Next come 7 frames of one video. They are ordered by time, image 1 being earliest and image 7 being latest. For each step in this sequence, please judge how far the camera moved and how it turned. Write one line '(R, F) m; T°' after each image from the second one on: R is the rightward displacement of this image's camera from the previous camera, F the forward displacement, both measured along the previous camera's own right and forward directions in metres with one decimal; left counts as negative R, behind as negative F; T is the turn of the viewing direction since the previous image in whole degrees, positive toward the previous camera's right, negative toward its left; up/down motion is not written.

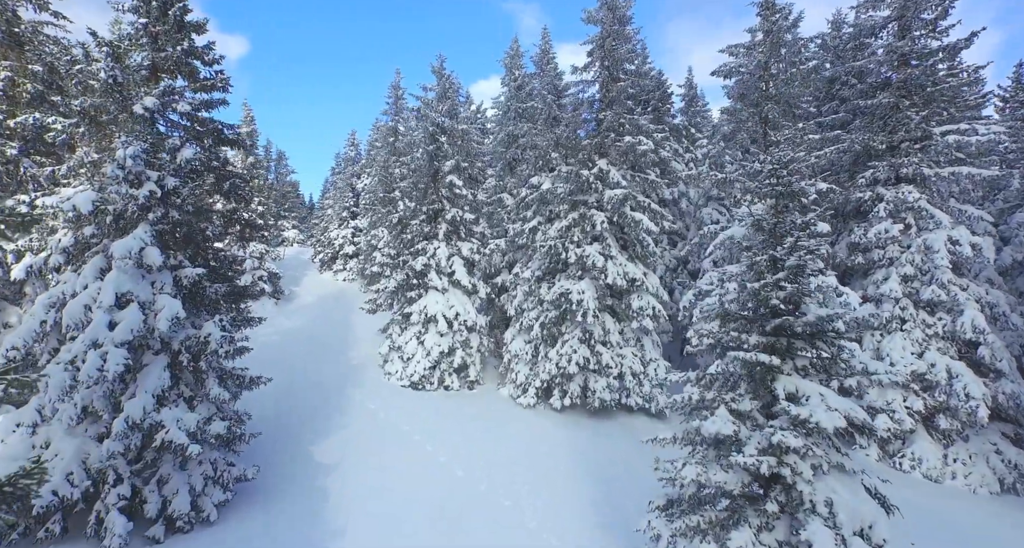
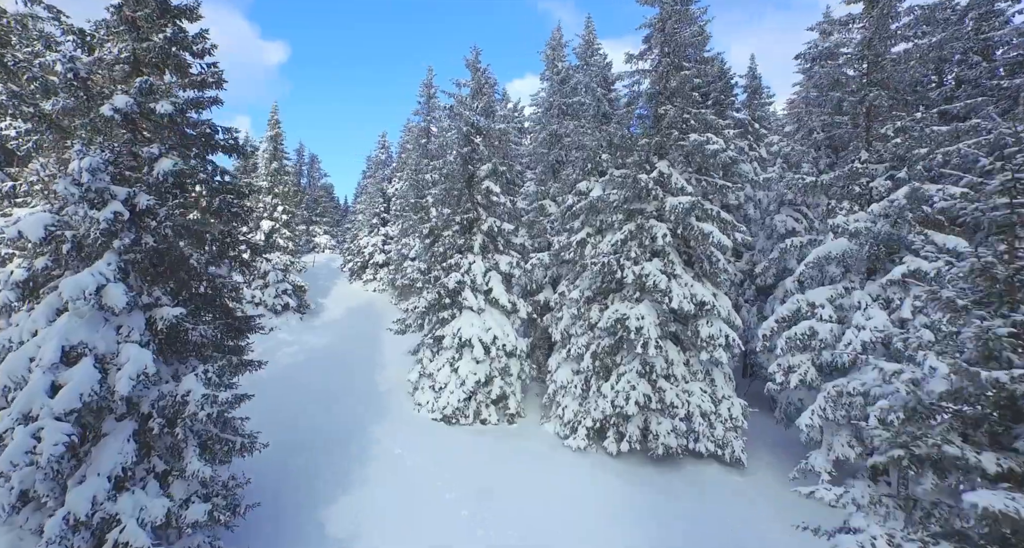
(-0.4, +2.8) m; -3°
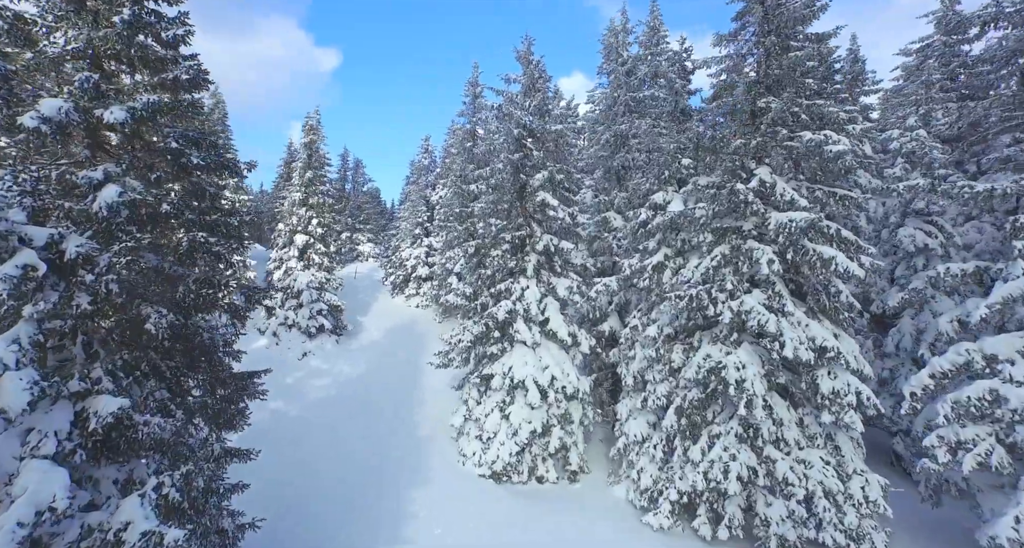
(-0.4, +3.4) m; -5°
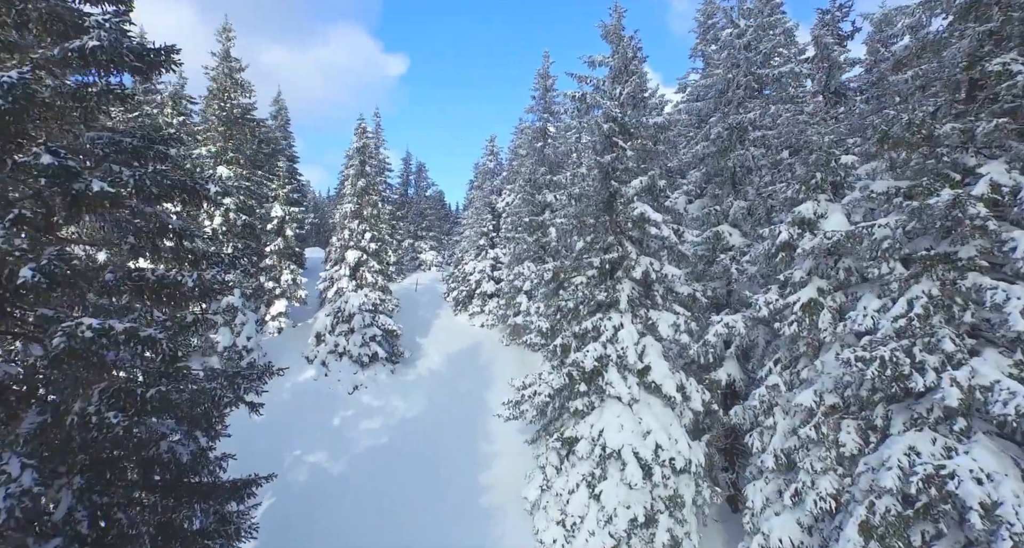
(-0.7, +4.2) m; -6°
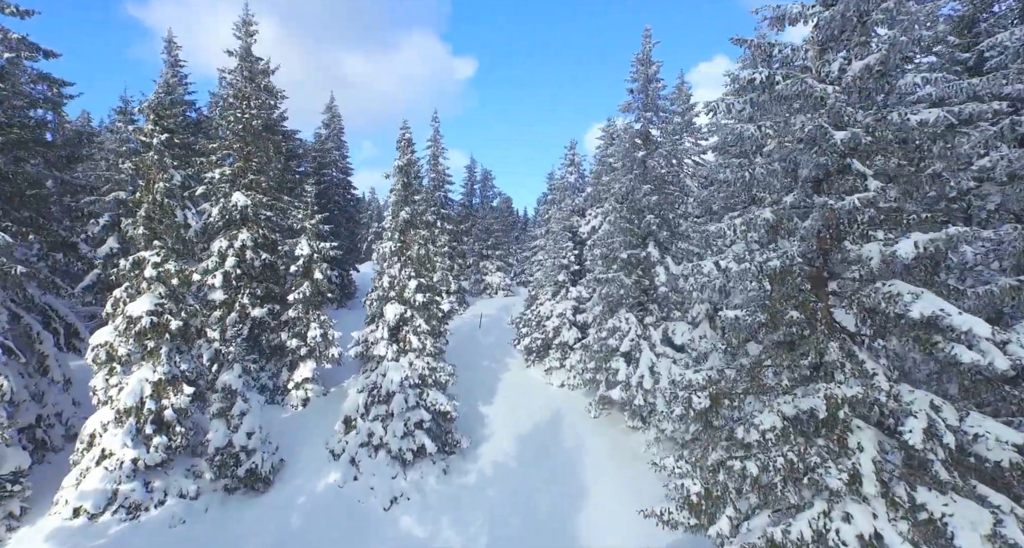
(-1.0, +7.6) m; -7°
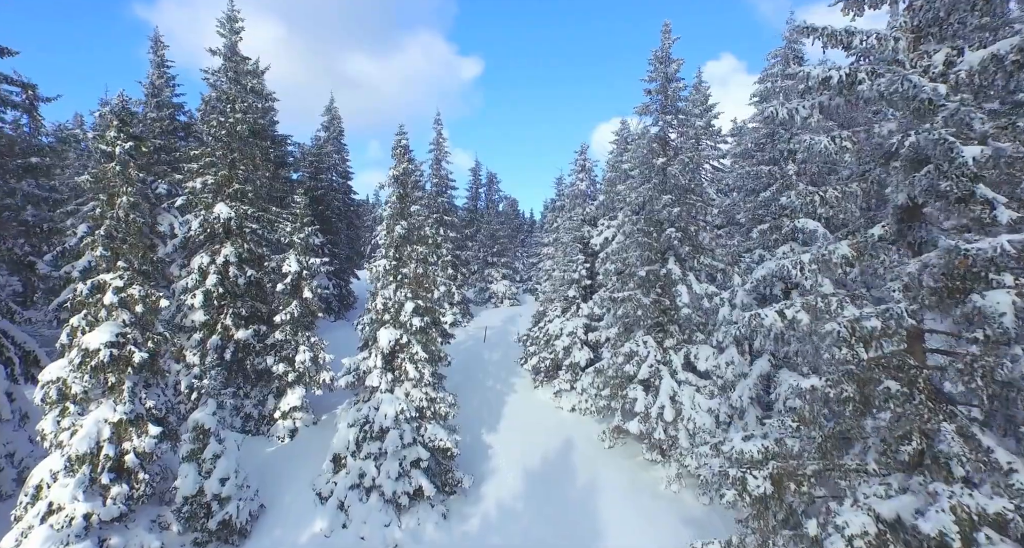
(0.0, +2.1) m; -1°
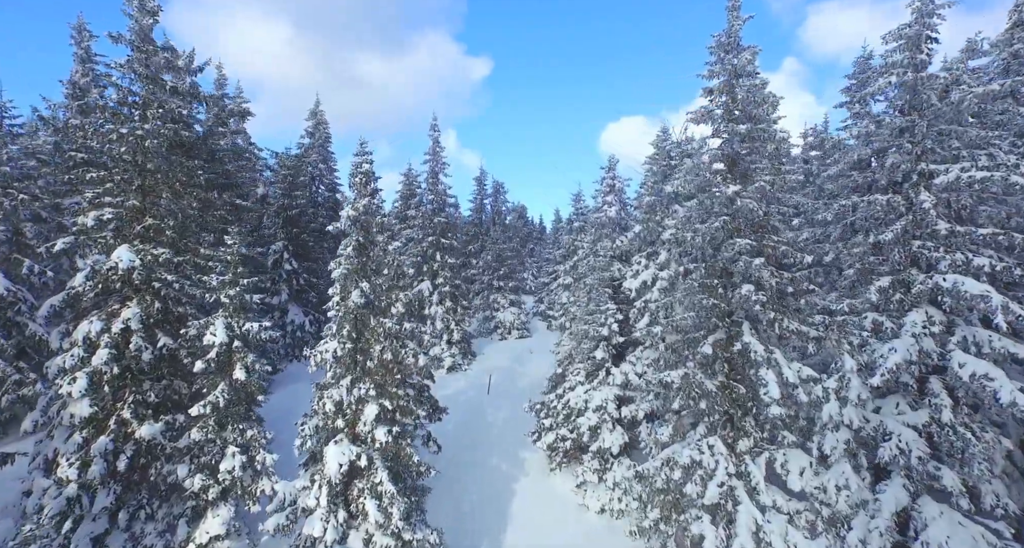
(-0.1, +6.4) m; -1°
